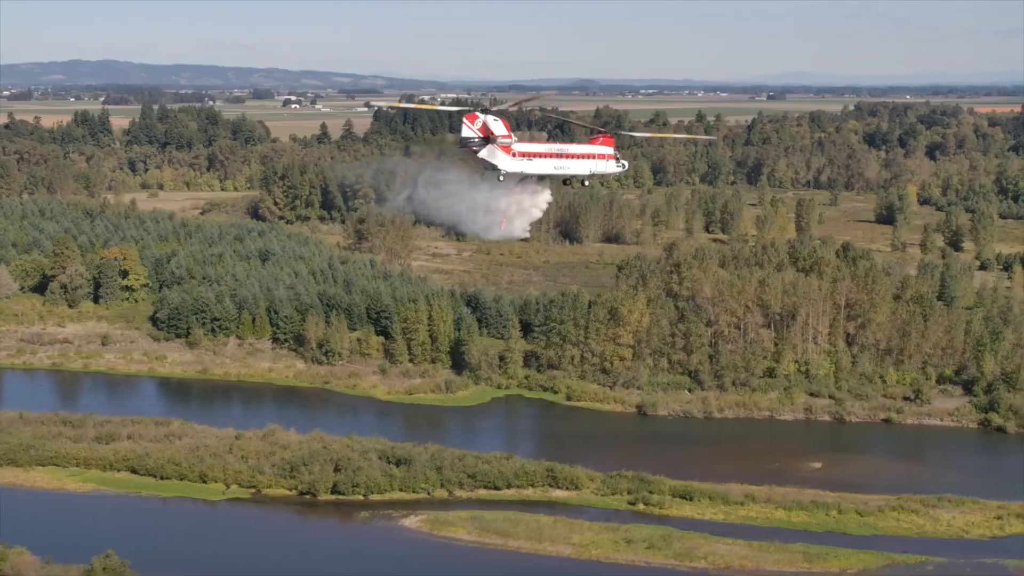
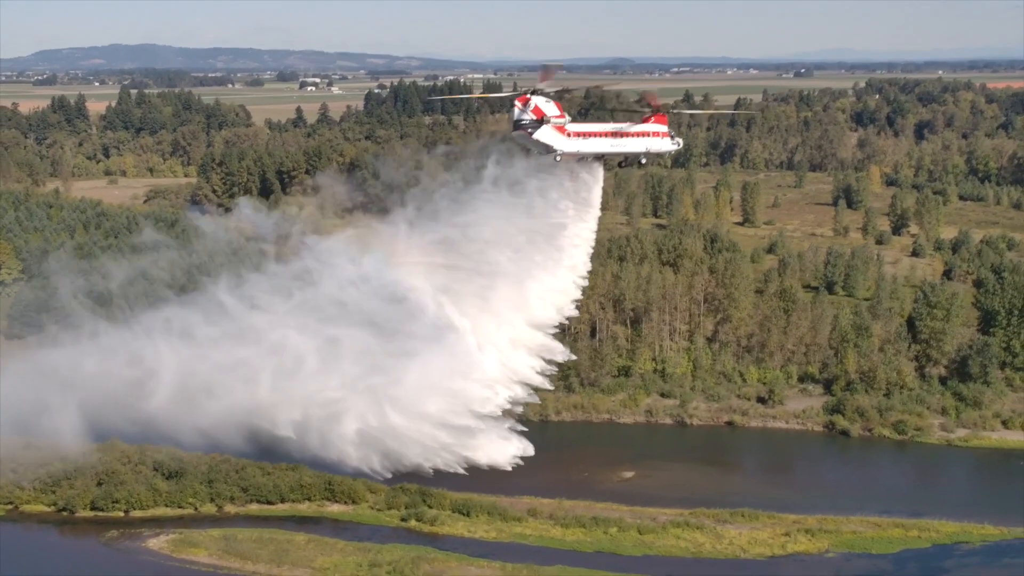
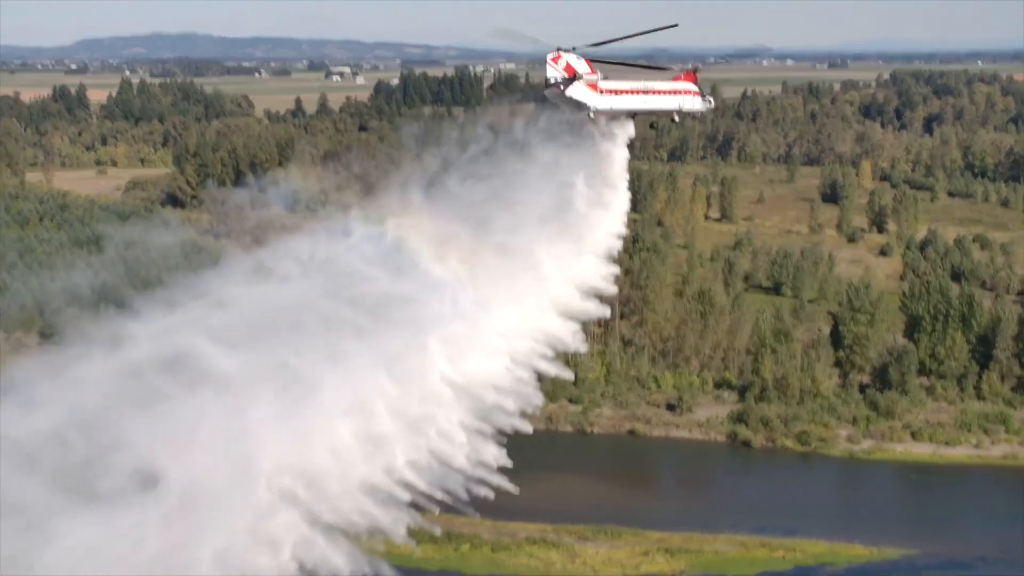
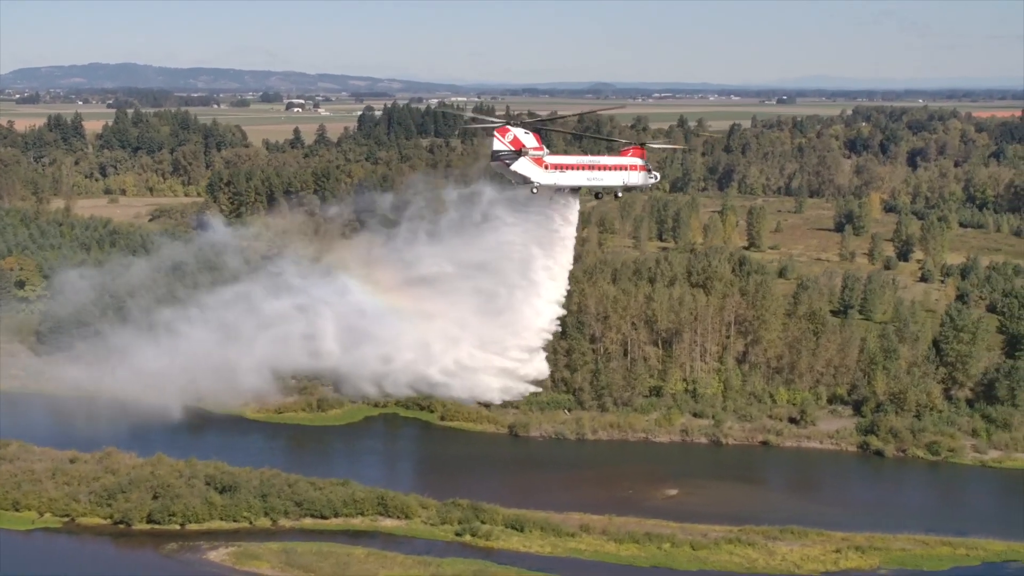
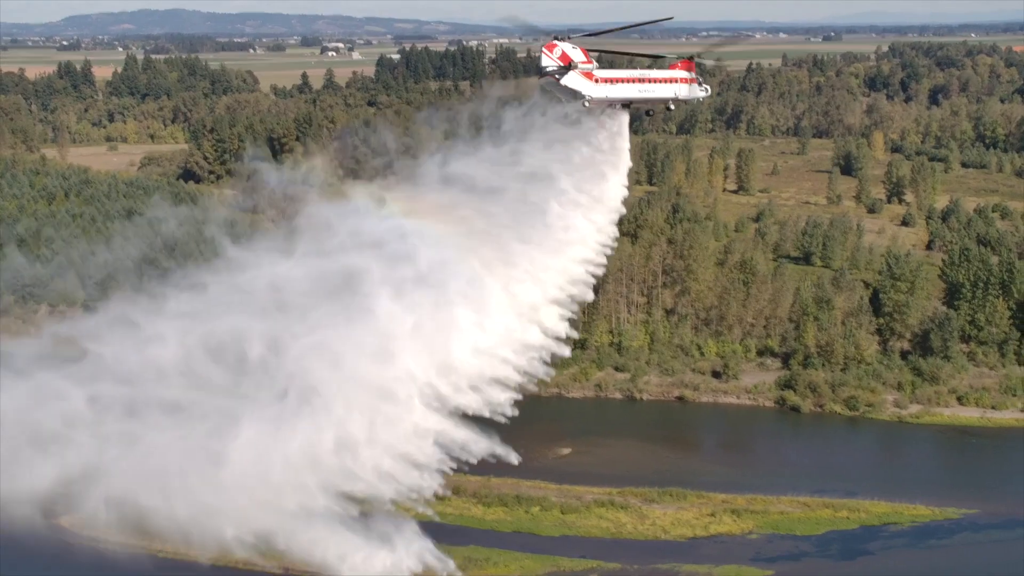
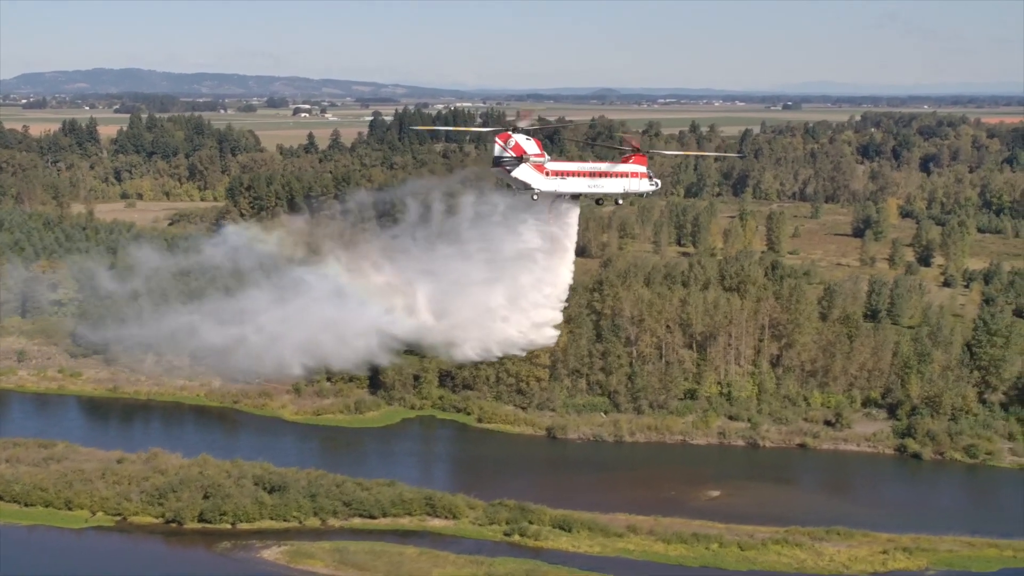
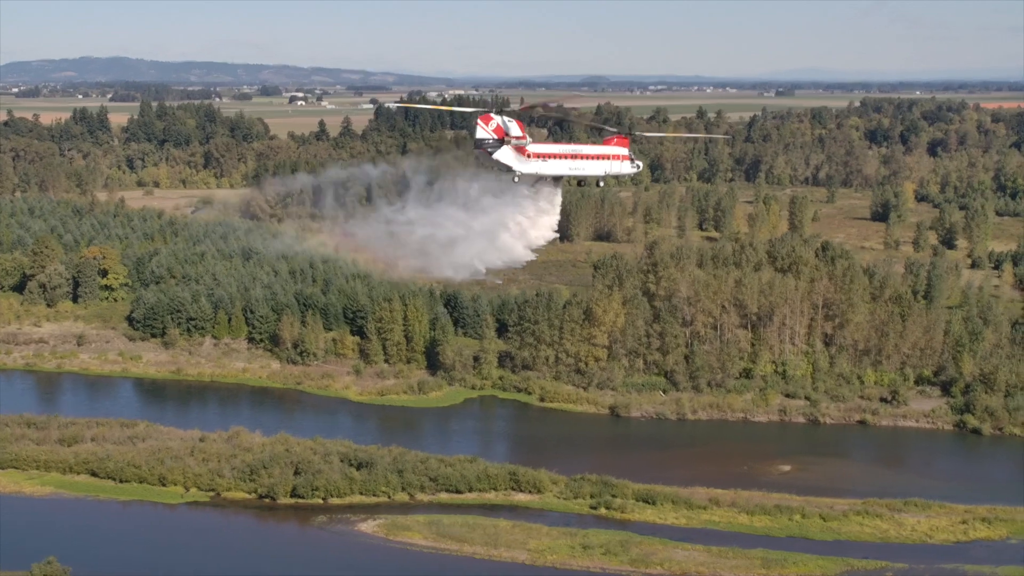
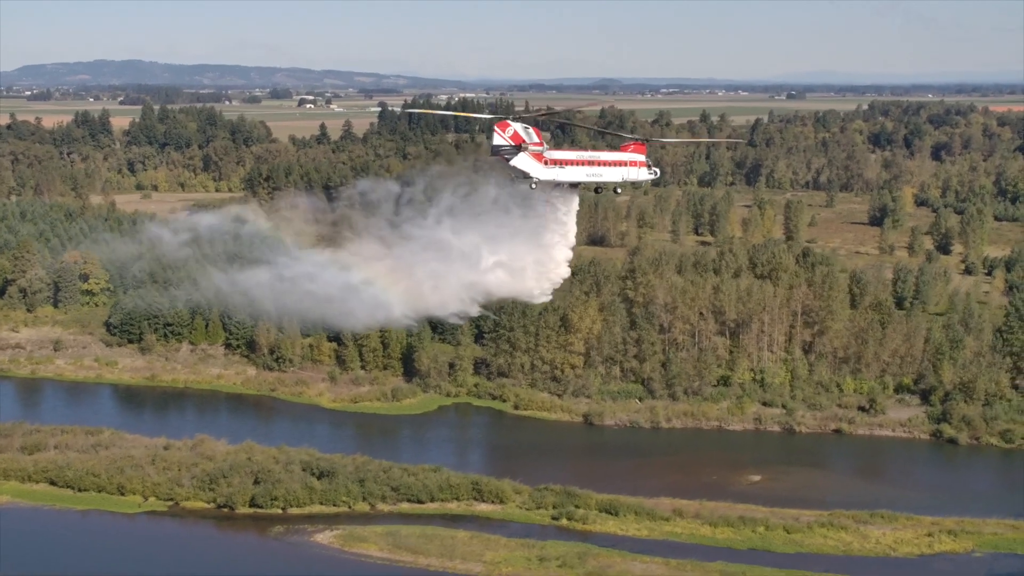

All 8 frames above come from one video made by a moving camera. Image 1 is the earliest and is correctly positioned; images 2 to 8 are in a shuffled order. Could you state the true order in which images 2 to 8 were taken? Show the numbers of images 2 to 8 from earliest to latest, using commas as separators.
7, 8, 6, 4, 2, 5, 3
